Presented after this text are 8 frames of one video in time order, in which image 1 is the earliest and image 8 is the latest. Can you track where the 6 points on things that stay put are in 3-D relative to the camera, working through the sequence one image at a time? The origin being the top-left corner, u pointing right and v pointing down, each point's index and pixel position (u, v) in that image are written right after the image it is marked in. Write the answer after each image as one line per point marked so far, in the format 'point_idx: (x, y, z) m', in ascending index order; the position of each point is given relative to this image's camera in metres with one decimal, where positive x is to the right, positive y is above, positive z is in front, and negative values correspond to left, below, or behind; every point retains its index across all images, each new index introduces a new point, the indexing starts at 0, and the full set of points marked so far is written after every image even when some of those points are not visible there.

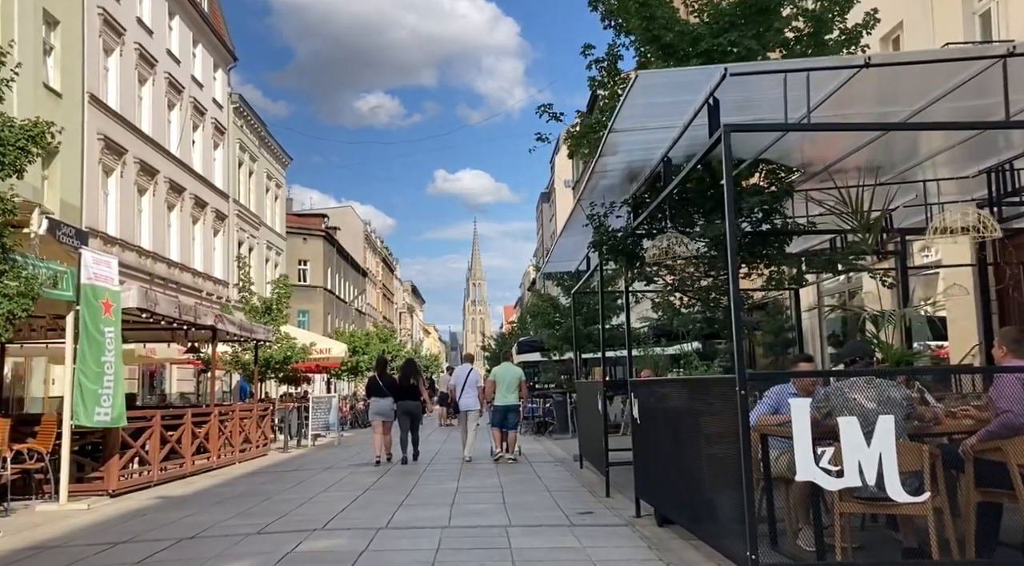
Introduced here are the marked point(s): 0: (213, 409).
0: (-5.1, -2.2, +14.6) m
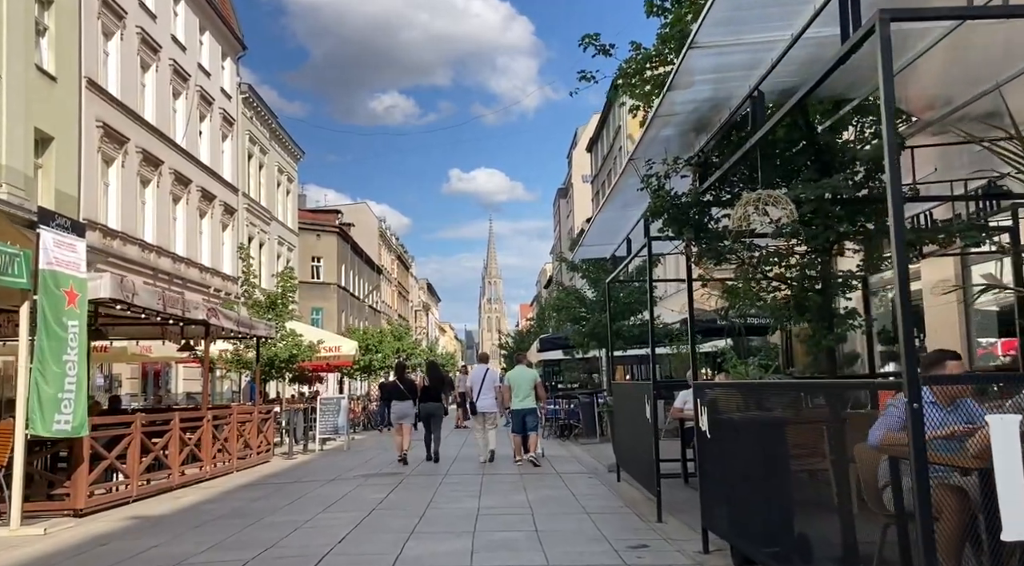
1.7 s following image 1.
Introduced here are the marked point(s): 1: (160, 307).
0: (-4.7, -2.0, +13.1) m
1: (-4.5, -0.3, +11.0) m
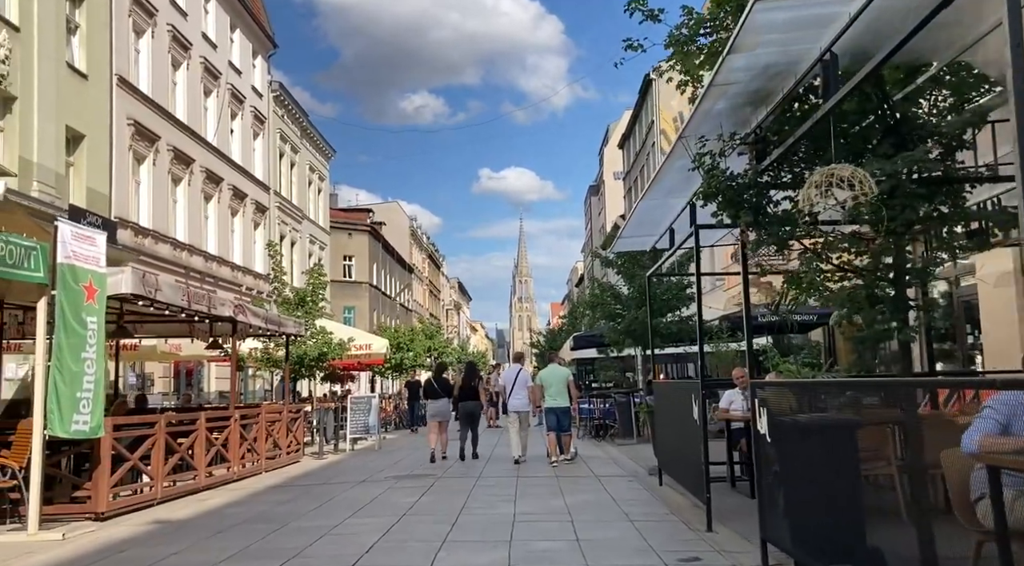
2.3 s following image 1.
0: (-4.2, -2.0, +12.8) m
1: (-4.1, -0.3, +10.7) m
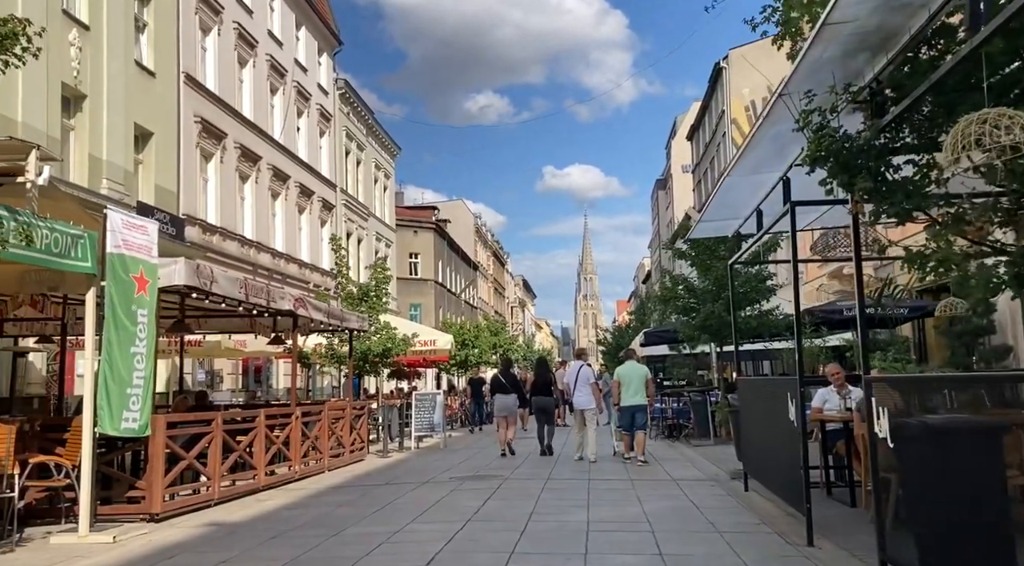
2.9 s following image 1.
0: (-3.1, -1.9, +12.4) m
1: (-3.3, -0.2, +10.3) m
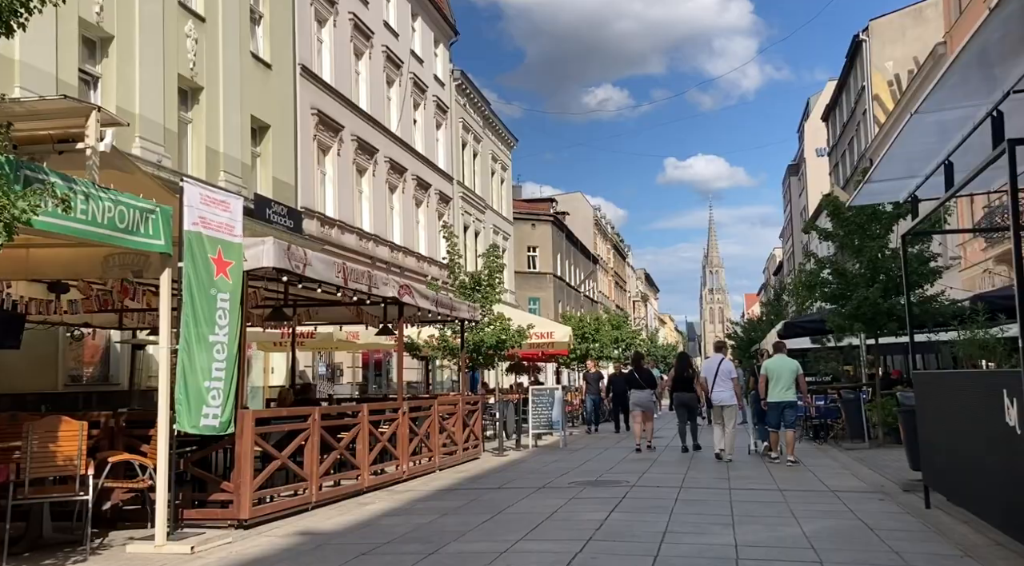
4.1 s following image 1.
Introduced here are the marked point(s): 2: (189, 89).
0: (-1.5, -1.7, +11.5) m
1: (-1.9, 0.0, +9.4) m
2: (-7.5, +4.5, +19.9) m
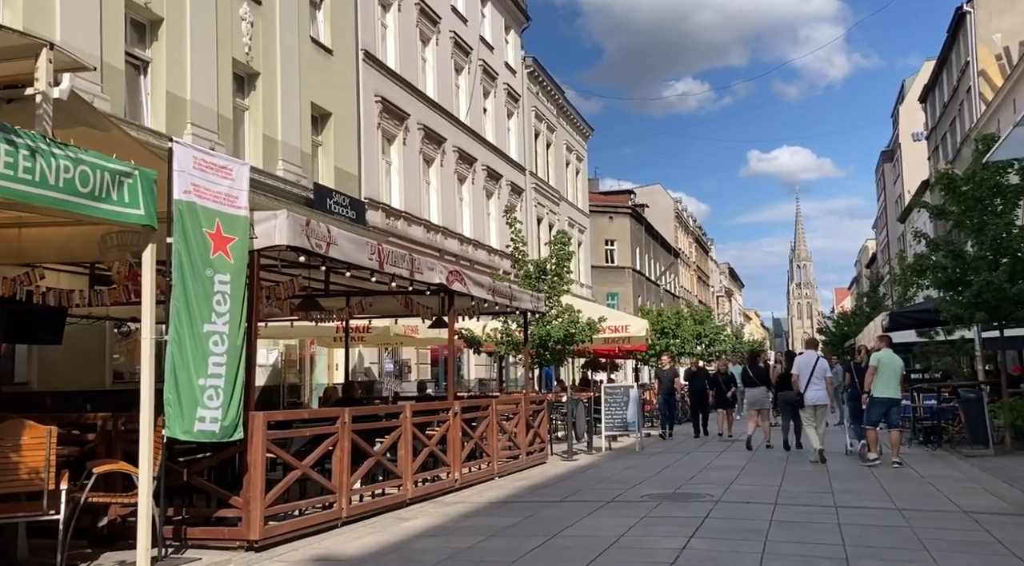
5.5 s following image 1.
0: (-0.7, -1.5, +10.3) m
1: (-1.3, +0.2, +8.2) m
2: (-6.0, +4.7, +19.2) m
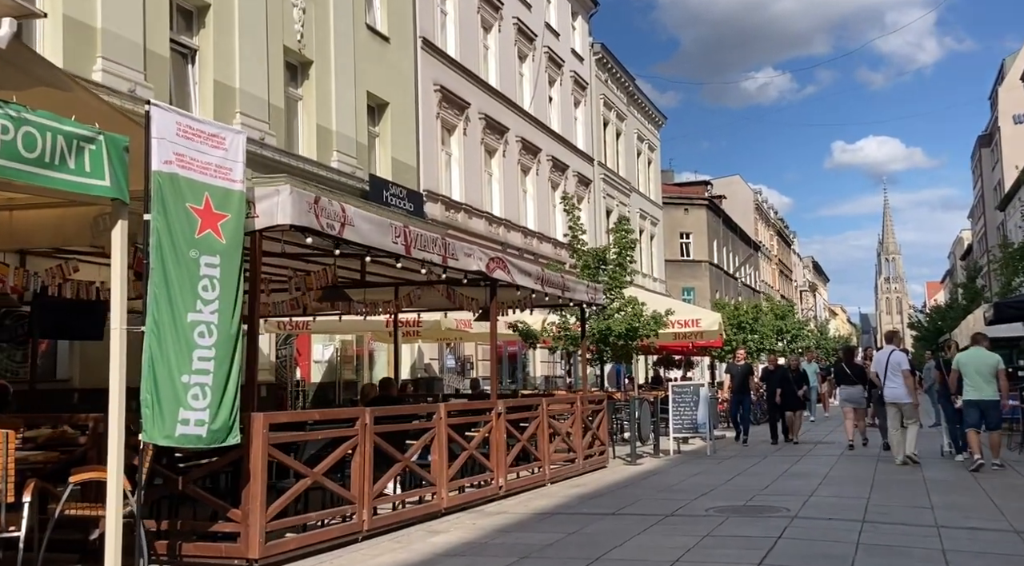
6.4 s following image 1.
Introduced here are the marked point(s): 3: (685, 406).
0: (-0.1, -1.3, +9.4) m
1: (-1.0, +0.3, +7.4) m
2: (-4.7, +4.8, +18.7) m
3: (+3.0, -2.1, +14.7) m
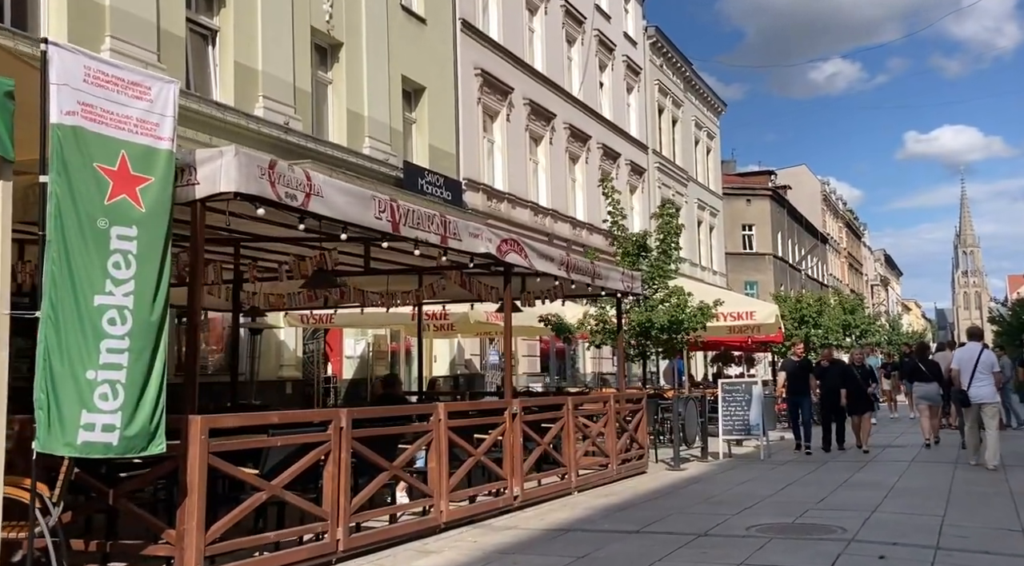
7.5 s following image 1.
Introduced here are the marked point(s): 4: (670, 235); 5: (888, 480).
0: (0.0, -1.2, +8.3) m
1: (-1.0, +0.4, +6.4) m
2: (-3.9, +5.0, +17.9) m
3: (+3.5, -1.9, +13.4) m
4: (+2.4, +0.8, +13.2) m
5: (+4.4, -2.3, +10.0) m
